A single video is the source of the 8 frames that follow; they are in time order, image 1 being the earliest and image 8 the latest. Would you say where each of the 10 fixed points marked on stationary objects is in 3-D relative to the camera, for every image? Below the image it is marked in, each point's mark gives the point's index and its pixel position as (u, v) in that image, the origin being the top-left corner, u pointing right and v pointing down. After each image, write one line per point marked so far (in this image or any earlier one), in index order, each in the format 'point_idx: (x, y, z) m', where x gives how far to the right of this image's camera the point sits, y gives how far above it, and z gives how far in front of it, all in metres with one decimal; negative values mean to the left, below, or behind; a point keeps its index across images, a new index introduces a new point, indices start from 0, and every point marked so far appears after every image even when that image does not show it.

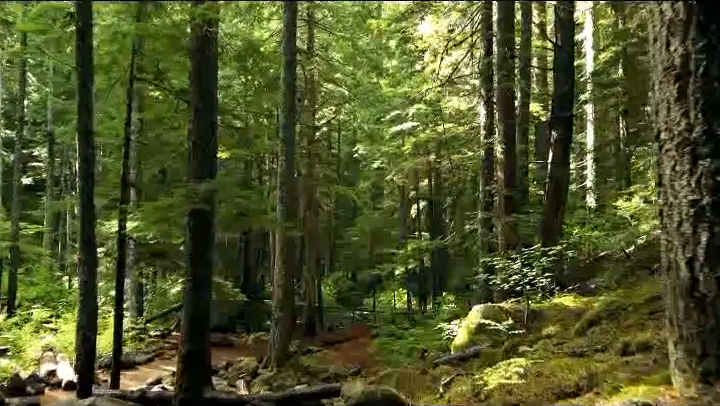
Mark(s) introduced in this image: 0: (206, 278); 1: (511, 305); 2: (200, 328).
0: (-2.3, -1.1, +7.7) m
1: (+2.8, -1.9, +9.7) m
2: (-2.3, -1.8, +7.7) m
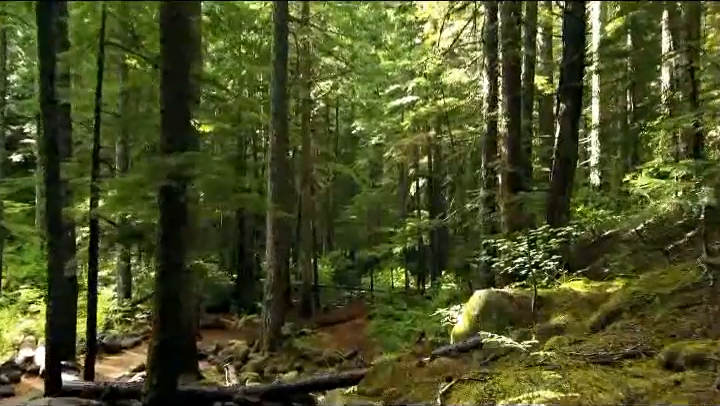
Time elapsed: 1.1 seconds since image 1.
0: (-2.4, -0.8, +7.0) m
1: (+2.7, -1.5, +9.0) m
2: (-2.5, -1.5, +6.9) m
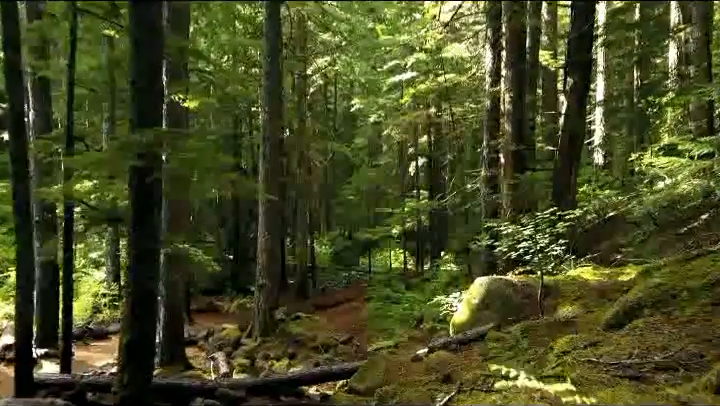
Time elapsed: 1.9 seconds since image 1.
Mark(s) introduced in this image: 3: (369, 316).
0: (-2.5, -0.6, +6.4) m
1: (+2.6, -1.2, +8.4) m
2: (-2.6, -1.3, +6.3) m
3: (+0.3, -3.9, +18.0) m
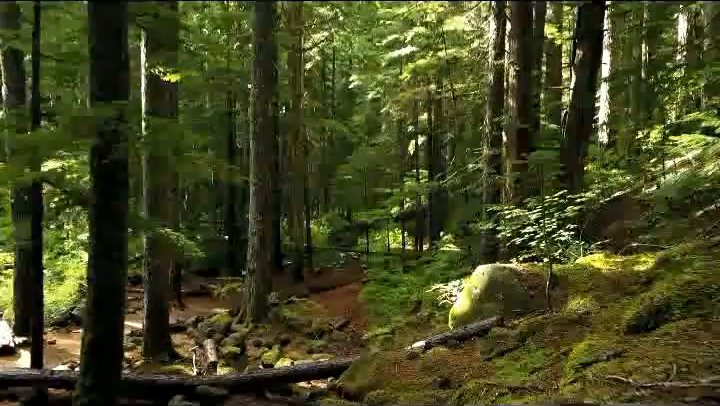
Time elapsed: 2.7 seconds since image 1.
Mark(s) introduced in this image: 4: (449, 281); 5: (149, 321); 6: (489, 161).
0: (-2.6, -0.4, +5.7) m
1: (+2.4, -0.9, +7.7) m
2: (-2.7, -1.1, +5.7) m
3: (+0.2, -3.2, +17.5) m
4: (+2.5, -2.2, +14.8) m
5: (-4.3, -2.4, +10.7) m
6: (+3.0, +1.0, +12.4) m
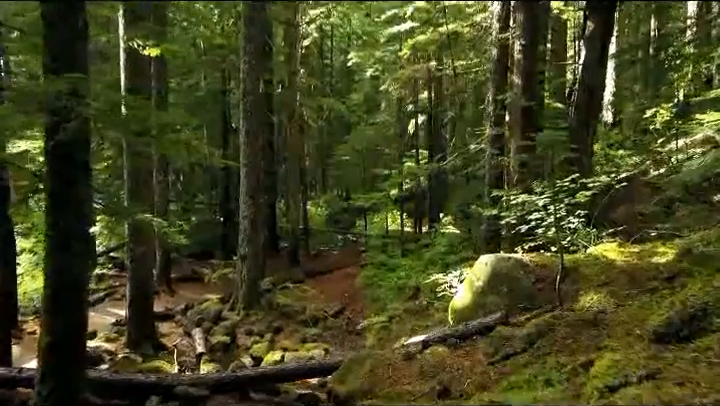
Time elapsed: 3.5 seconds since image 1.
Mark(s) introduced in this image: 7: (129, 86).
0: (-2.7, -0.3, +5.1) m
1: (+2.3, -0.7, +7.1) m
2: (-2.8, -1.0, +5.1) m
3: (+0.1, -2.6, +17.0) m
4: (+2.4, -1.7, +14.2) m
5: (-4.4, -2.1, +10.1) m
6: (+2.9, +1.4, +11.7) m
7: (-4.7, +2.3, +10.5) m
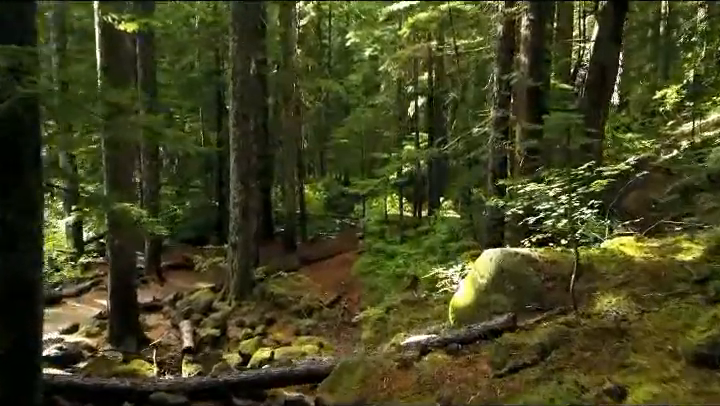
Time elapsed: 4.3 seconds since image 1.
0: (-2.8, -0.2, +4.4) m
1: (+2.3, -0.6, +6.5) m
2: (-2.9, -0.9, +4.5) m
3: (0.0, -2.2, +16.4) m
4: (+2.3, -1.4, +13.6) m
5: (-4.5, -1.9, +9.6) m
6: (+2.8, +1.7, +11.0) m
7: (-4.8, +2.6, +9.8) m
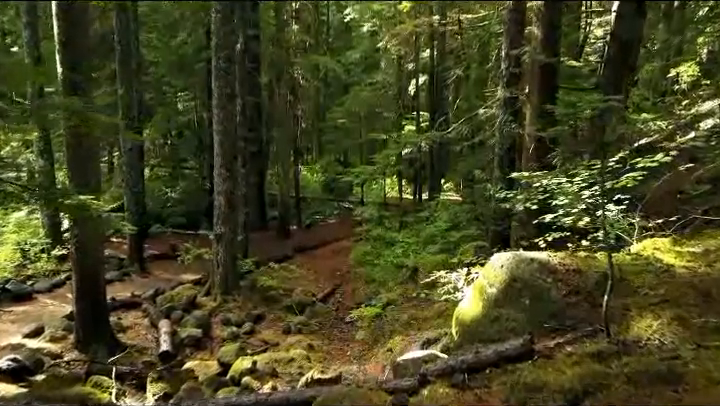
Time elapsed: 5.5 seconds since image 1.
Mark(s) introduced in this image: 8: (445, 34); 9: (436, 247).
0: (-2.9, -0.3, +3.5) m
1: (+2.1, -0.6, +5.6) m
2: (-3.0, -1.0, +3.6) m
3: (-0.1, -1.8, +15.5) m
4: (+2.2, -1.1, +12.7) m
5: (-4.6, -1.7, +8.7) m
6: (+2.7, +1.9, +9.9) m
7: (-4.9, +2.7, +8.7) m
8: (+3.1, +6.3, +19.4) m
9: (+1.9, -1.1, +13.4) m
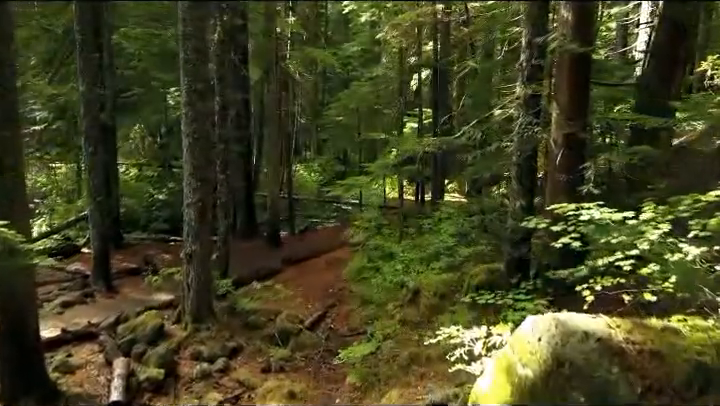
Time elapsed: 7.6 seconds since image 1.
0: (-3.1, -0.6, +1.8) m
1: (+2.0, -0.9, +3.9) m
2: (-3.2, -1.3, +1.9) m
3: (-0.3, -2.0, +13.9) m
4: (+2.1, -1.3, +11.1) m
5: (-4.8, -2.0, +7.1) m
6: (+2.6, +1.6, +8.3) m
7: (-5.0, +2.4, +7.0) m
8: (+3.0, +6.1, +17.6) m
9: (+1.8, -1.4, +11.8) m
